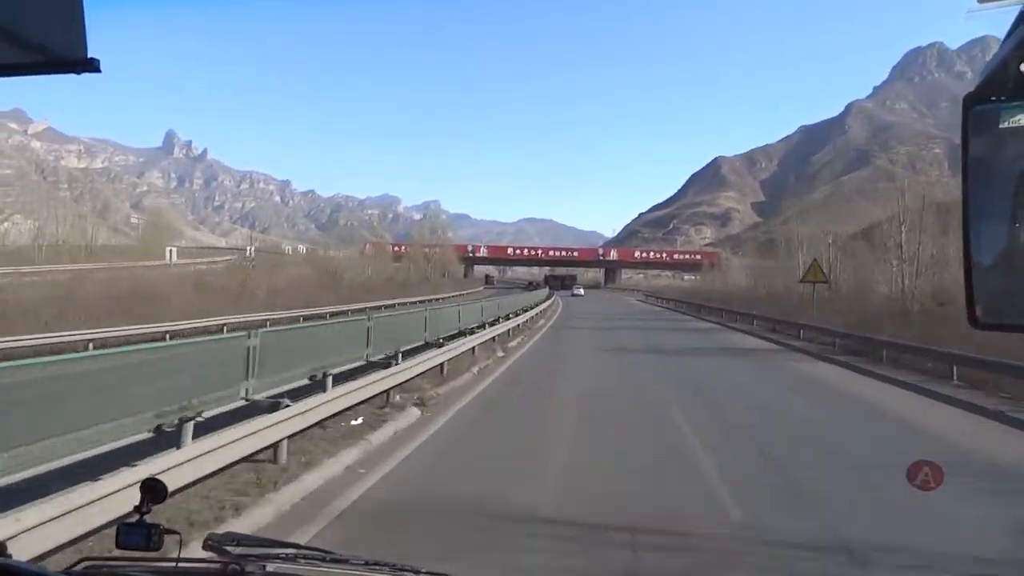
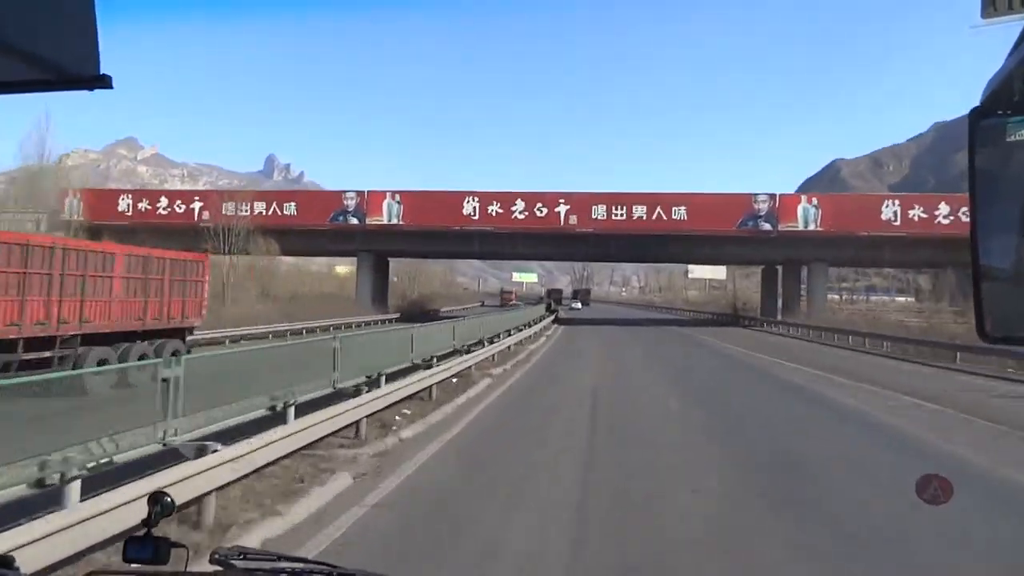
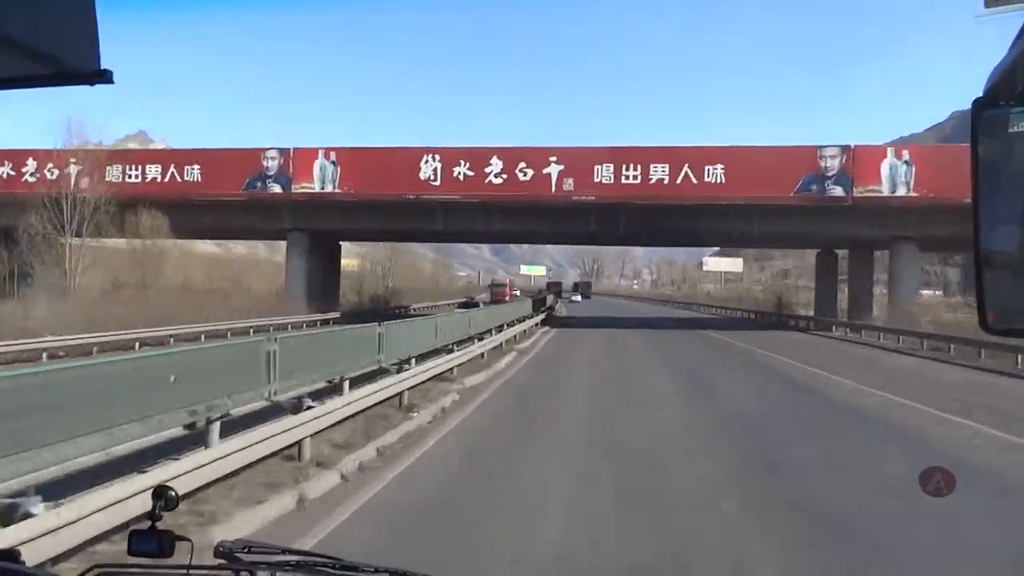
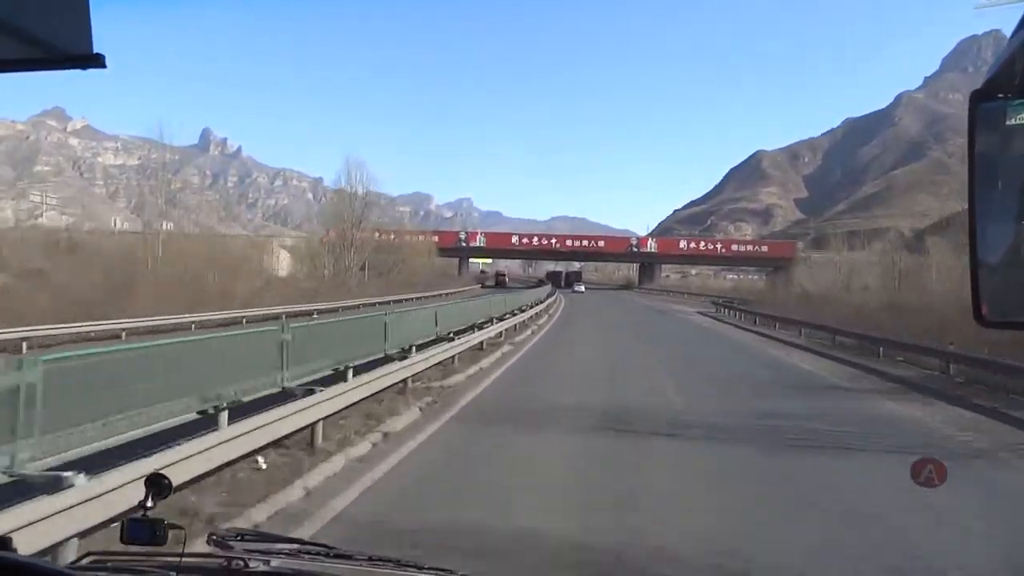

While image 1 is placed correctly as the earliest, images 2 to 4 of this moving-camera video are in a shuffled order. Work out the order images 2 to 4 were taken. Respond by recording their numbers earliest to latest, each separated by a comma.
4, 2, 3
